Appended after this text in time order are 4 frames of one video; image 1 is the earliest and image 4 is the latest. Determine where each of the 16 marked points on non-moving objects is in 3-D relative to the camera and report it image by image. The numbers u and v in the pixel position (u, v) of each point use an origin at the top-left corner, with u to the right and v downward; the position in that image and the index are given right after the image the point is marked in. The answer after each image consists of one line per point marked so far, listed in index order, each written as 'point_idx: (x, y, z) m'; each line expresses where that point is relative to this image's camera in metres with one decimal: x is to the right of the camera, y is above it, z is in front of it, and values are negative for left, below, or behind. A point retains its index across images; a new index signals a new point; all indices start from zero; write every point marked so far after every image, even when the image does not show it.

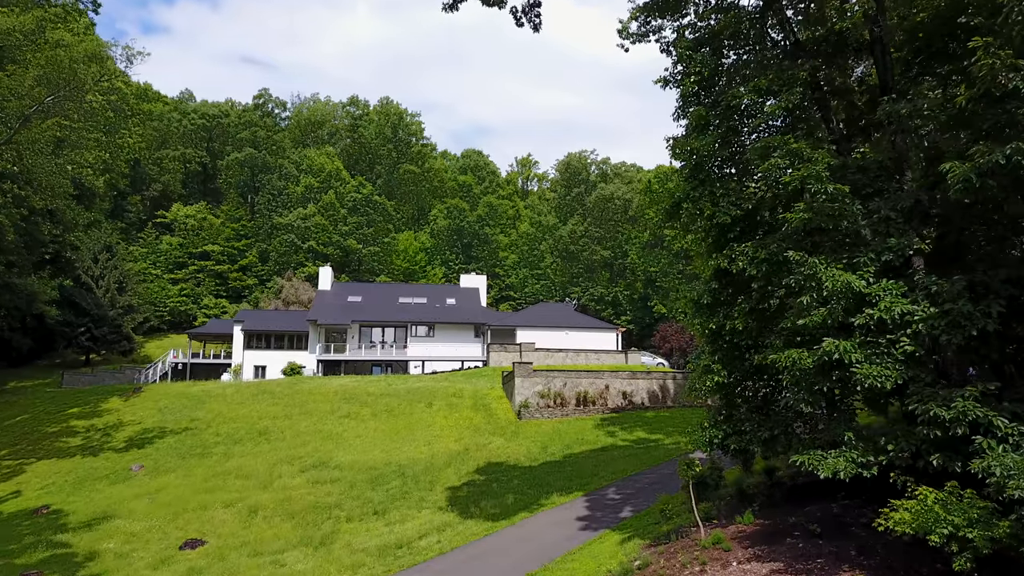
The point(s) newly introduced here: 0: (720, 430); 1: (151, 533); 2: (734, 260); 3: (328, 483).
0: (+3.5, -2.4, +11.7) m
1: (-8.5, -5.8, +16.5) m
2: (+3.6, +0.4, +11.3) m
3: (-5.1, -5.4, +19.1) m
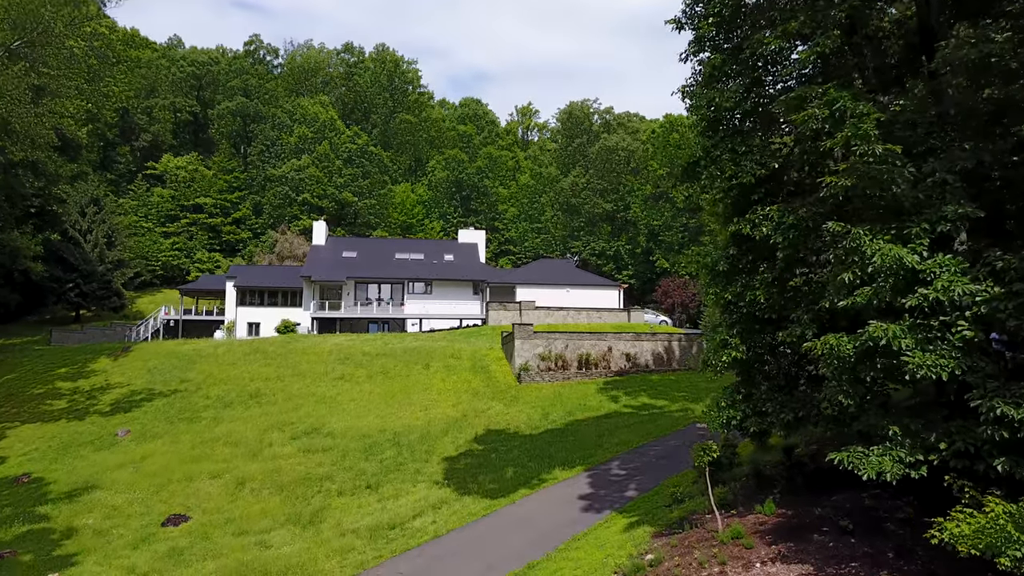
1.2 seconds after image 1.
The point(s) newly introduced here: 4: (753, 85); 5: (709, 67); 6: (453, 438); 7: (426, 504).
0: (+3.5, -1.9, +10.8) m
1: (-8.6, -4.9, +15.7) m
2: (+3.6, +0.9, +10.2) m
3: (-5.1, -4.3, +18.4) m
4: (+3.8, +3.3, +11.1) m
5: (+3.2, +3.6, +11.4) m
6: (-1.6, -4.0, +18.4) m
7: (-1.8, -4.4, +14.2) m
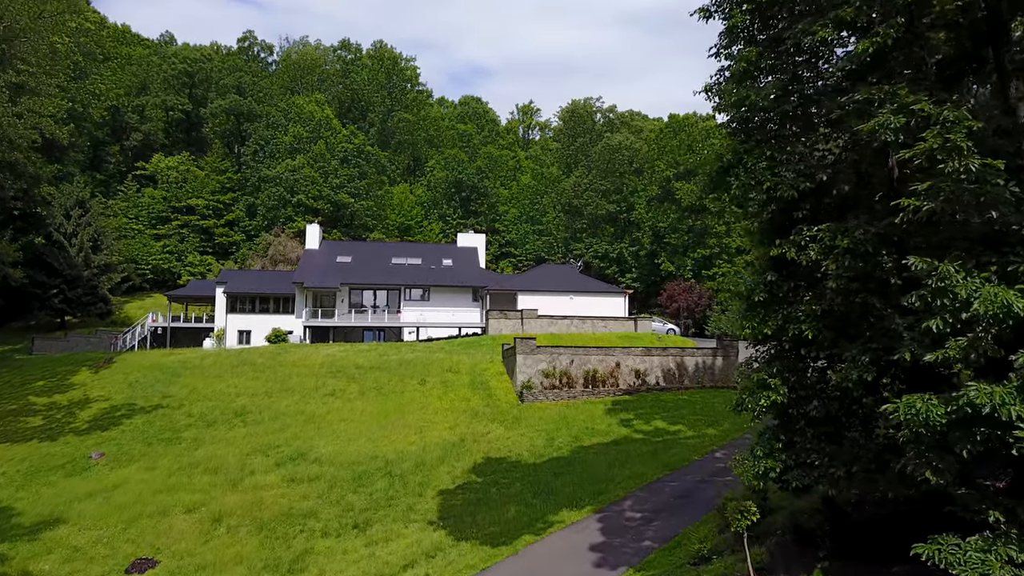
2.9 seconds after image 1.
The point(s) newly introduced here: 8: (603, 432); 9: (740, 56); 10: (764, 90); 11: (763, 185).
0: (+3.6, -2.3, +9.3) m
1: (-8.5, -5.3, +14.3) m
2: (+3.7, +0.5, +8.7) m
3: (-5.0, -4.7, +16.9) m
4: (+3.9, +2.8, +9.6) m
5: (+3.3, +3.2, +9.9) m
6: (-1.5, -4.4, +17.0) m
7: (-1.7, -4.8, +12.8) m
8: (+2.4, -3.9, +18.8) m
9: (+3.3, +3.3, +10.1) m
10: (+3.5, +2.7, +9.6) m
11: (+3.4, +1.4, +9.3) m
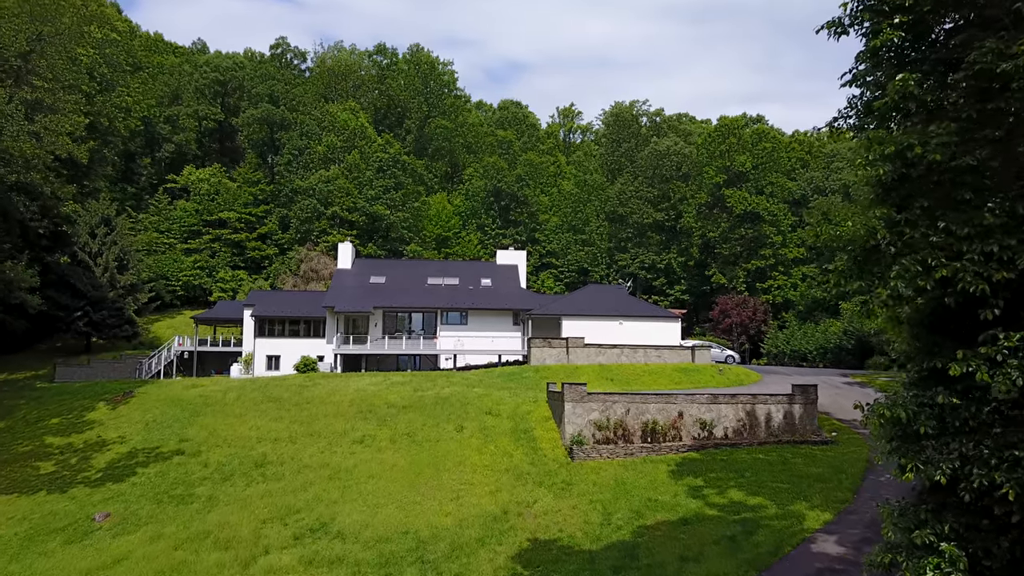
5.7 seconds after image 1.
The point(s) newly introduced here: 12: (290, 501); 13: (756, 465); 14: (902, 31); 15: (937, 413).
0: (+4.2, -3.5, +6.6) m
1: (-7.6, -6.5, +12.2) m
2: (+4.3, -0.7, +6.0) m
3: (-3.9, -5.9, +14.6) m
4: (+4.5, +1.7, +6.8) m
5: (+3.9, +2.0, +7.2) m
6: (-0.4, -5.5, +14.5) m
7: (-0.9, -6.0, +10.3) m
8: (+3.6, -5.0, +16.1) m
9: (+4.0, +2.2, +7.3) m
10: (+4.1, +1.5, +6.8) m
11: (+4.0, +0.2, +6.6) m
12: (-5.7, -5.5, +18.0) m
13: (+6.3, -4.6, +18.1) m
14: (+4.2, +2.8, +7.5) m
15: (+4.2, -1.1, +6.8) m
